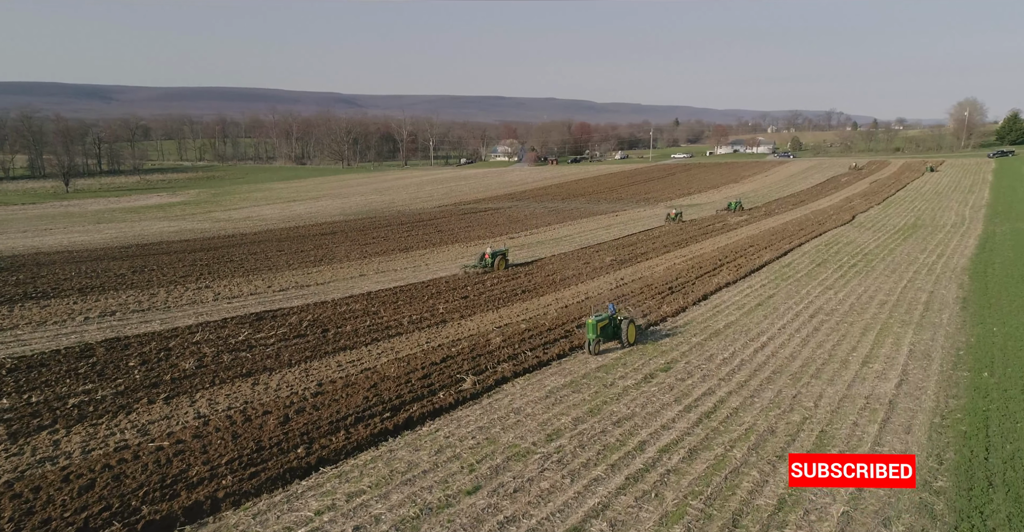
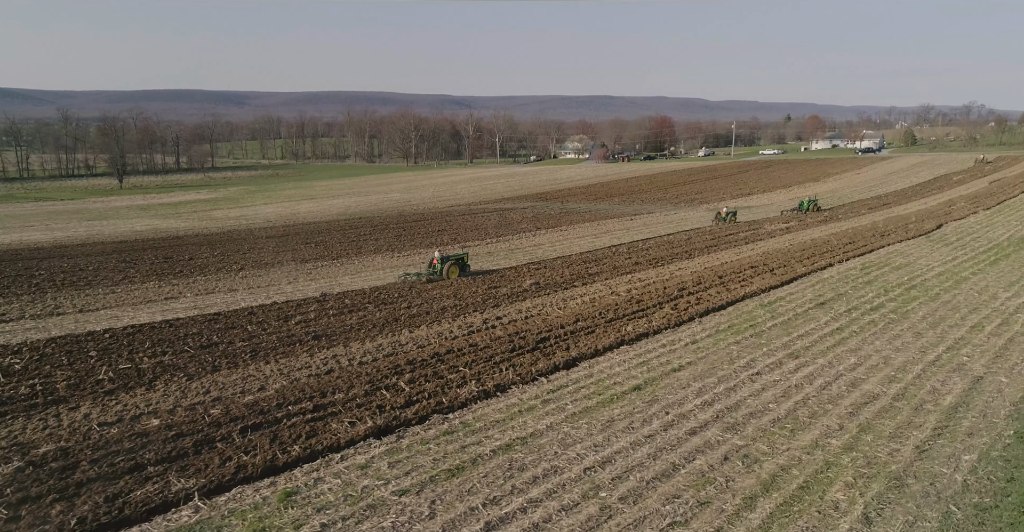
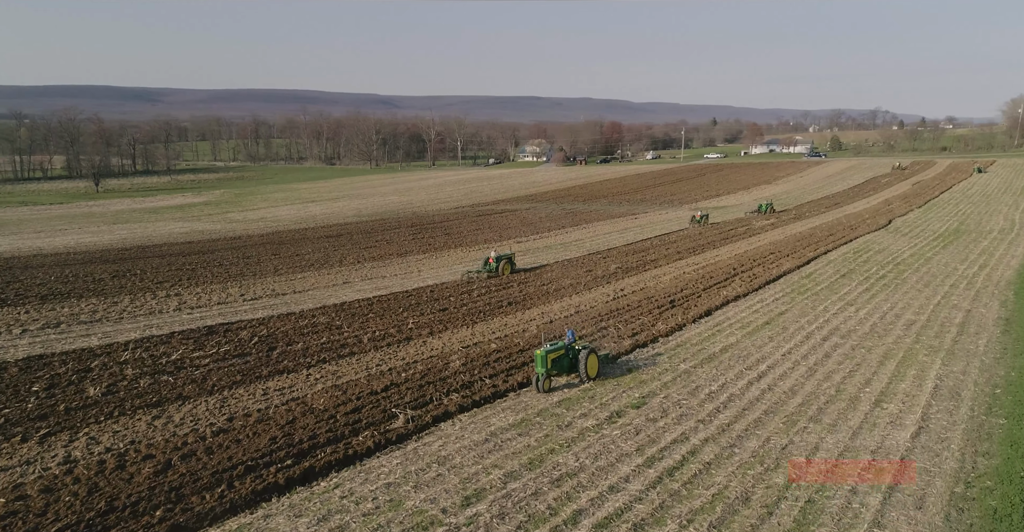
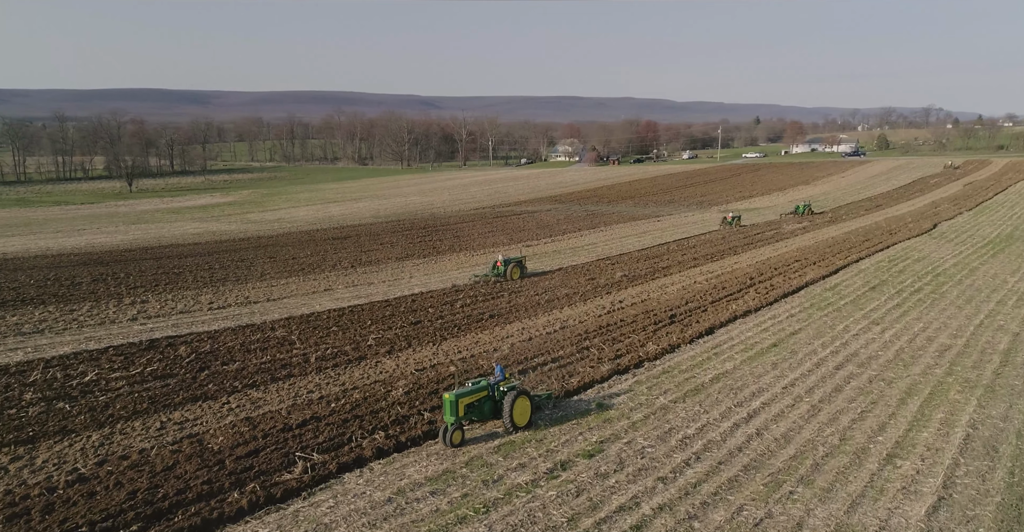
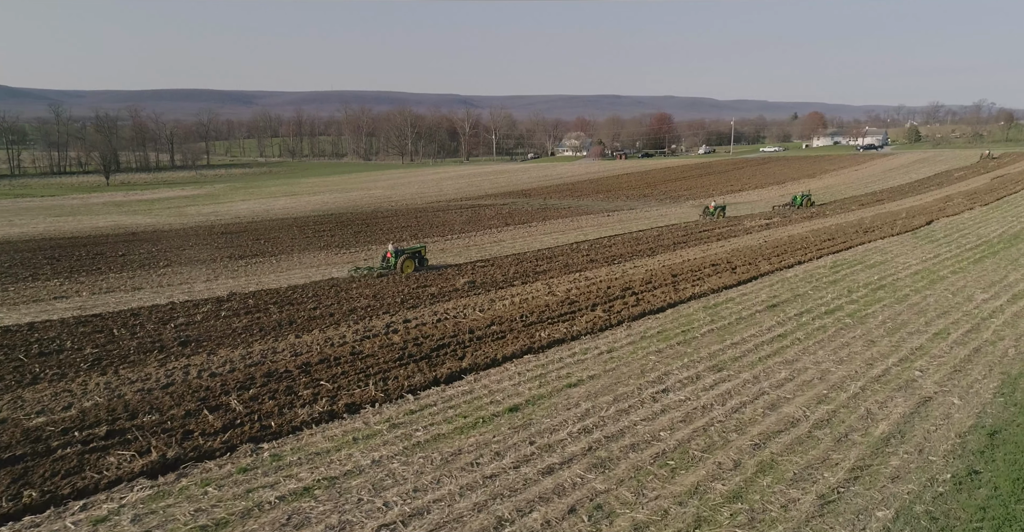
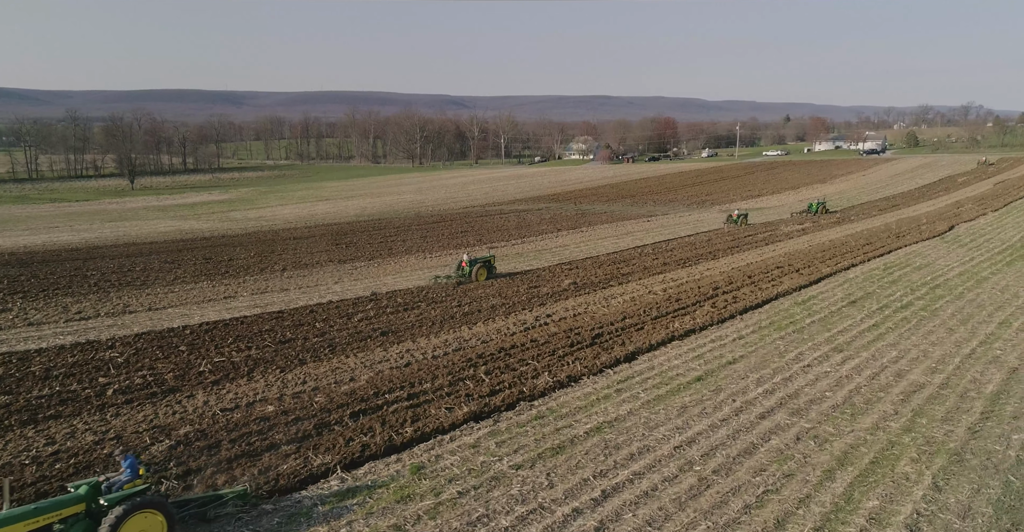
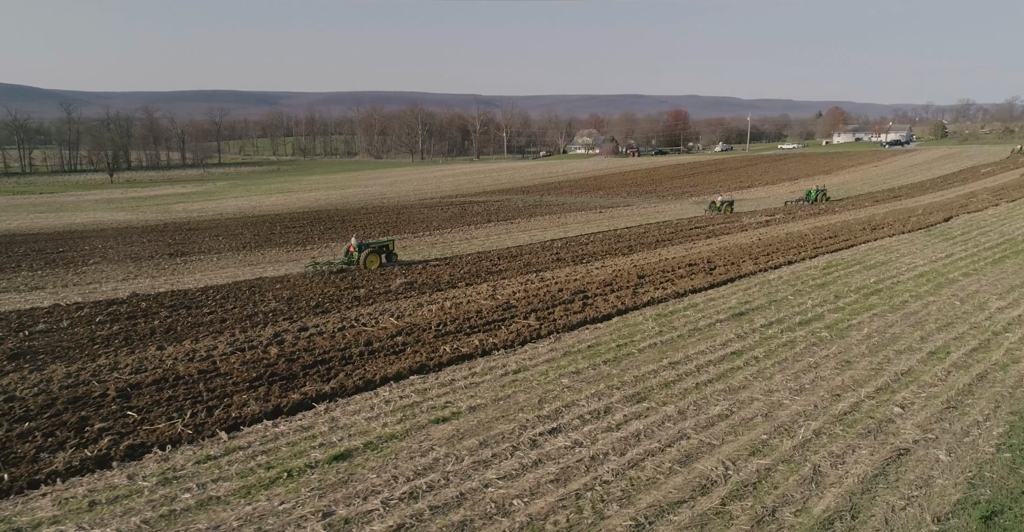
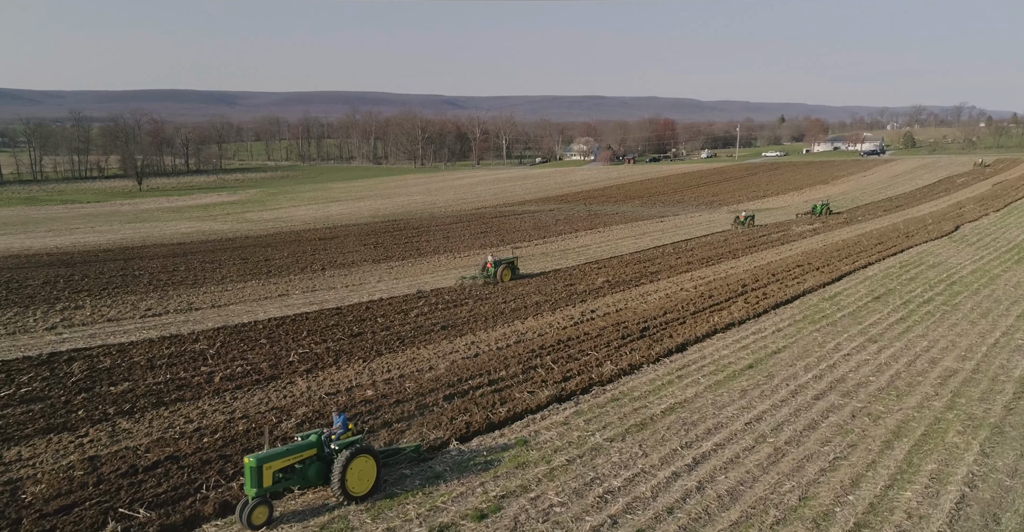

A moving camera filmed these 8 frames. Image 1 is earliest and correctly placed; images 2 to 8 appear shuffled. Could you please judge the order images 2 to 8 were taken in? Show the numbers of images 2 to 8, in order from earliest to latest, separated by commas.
3, 4, 8, 6, 2, 5, 7
